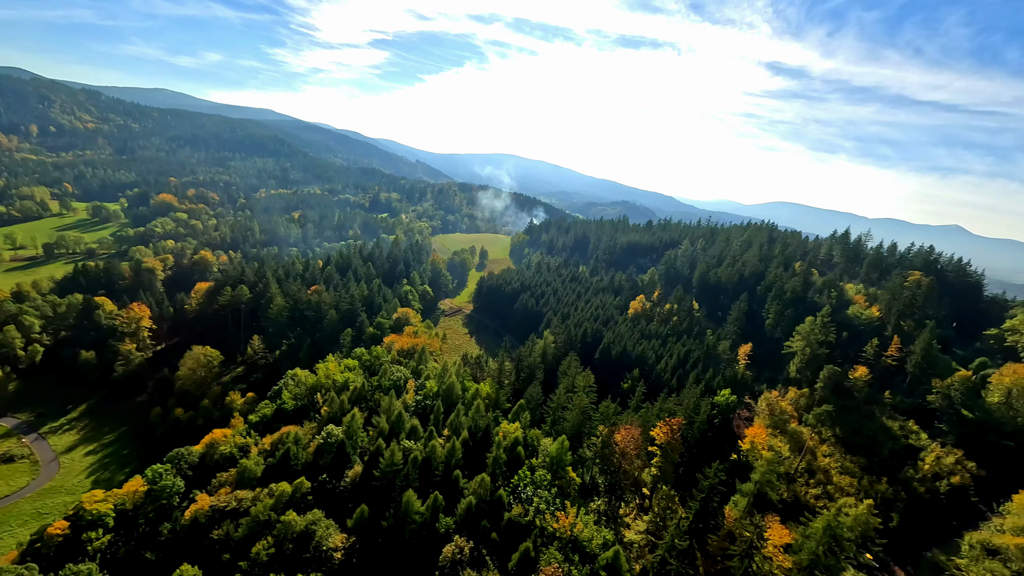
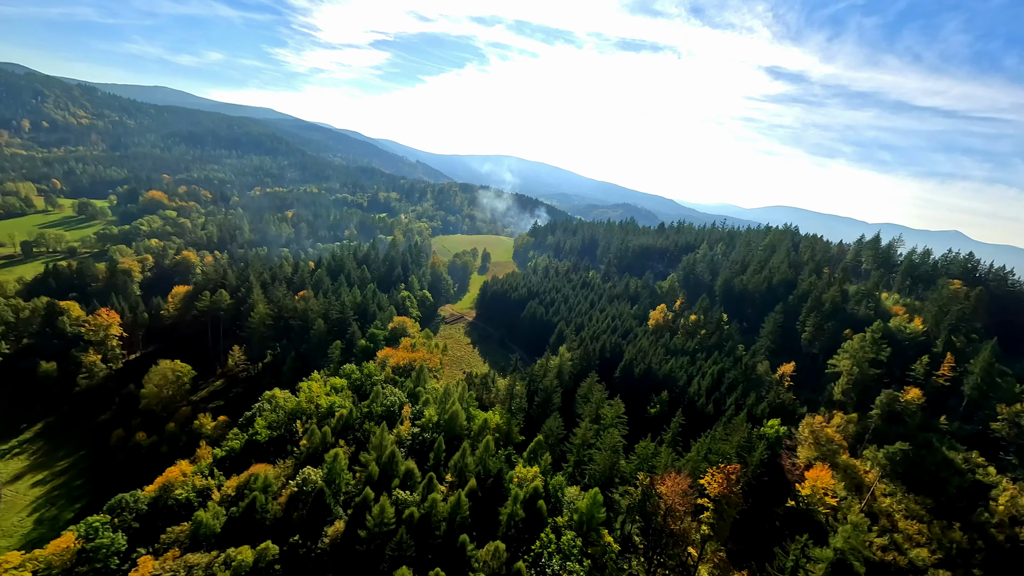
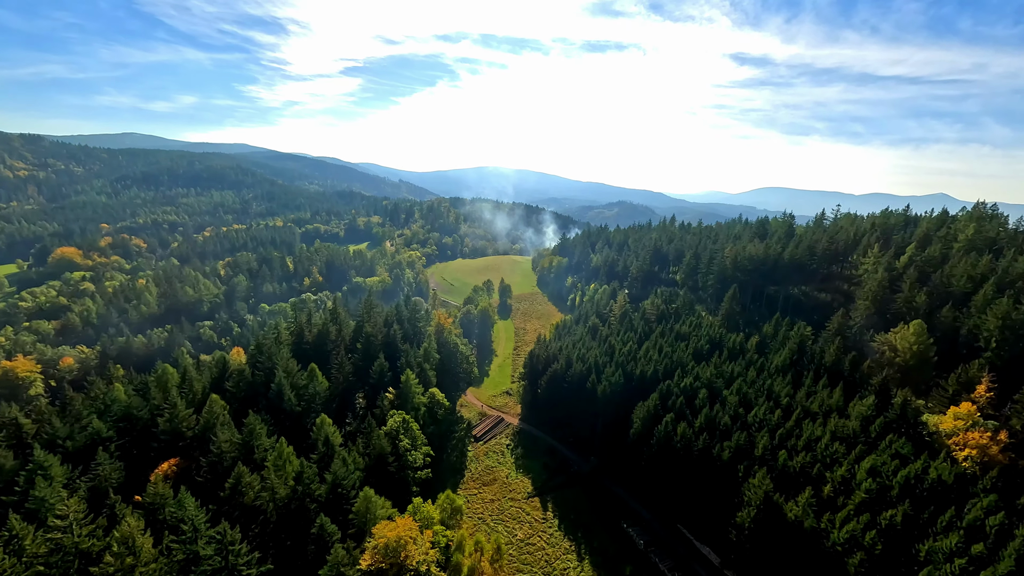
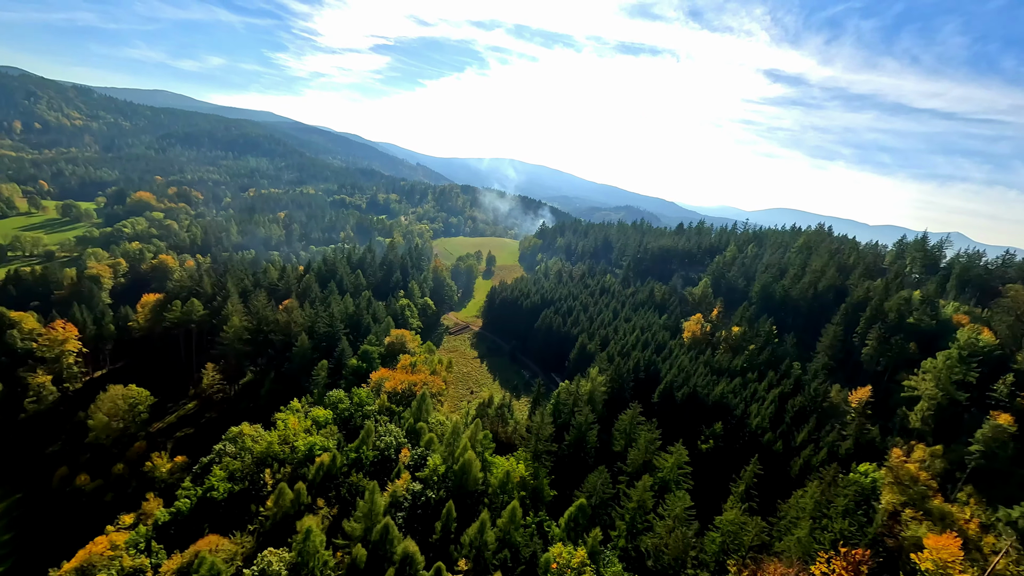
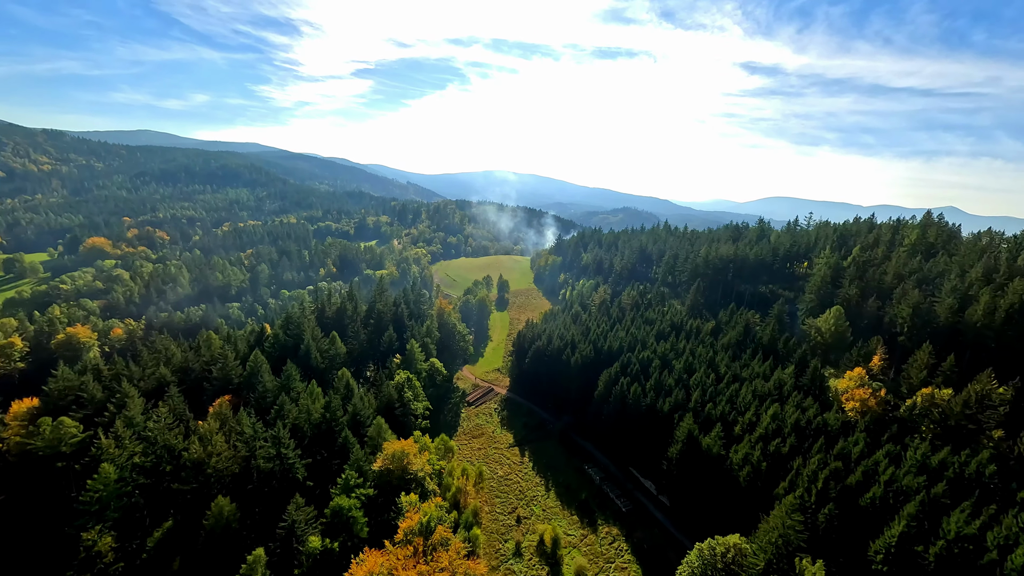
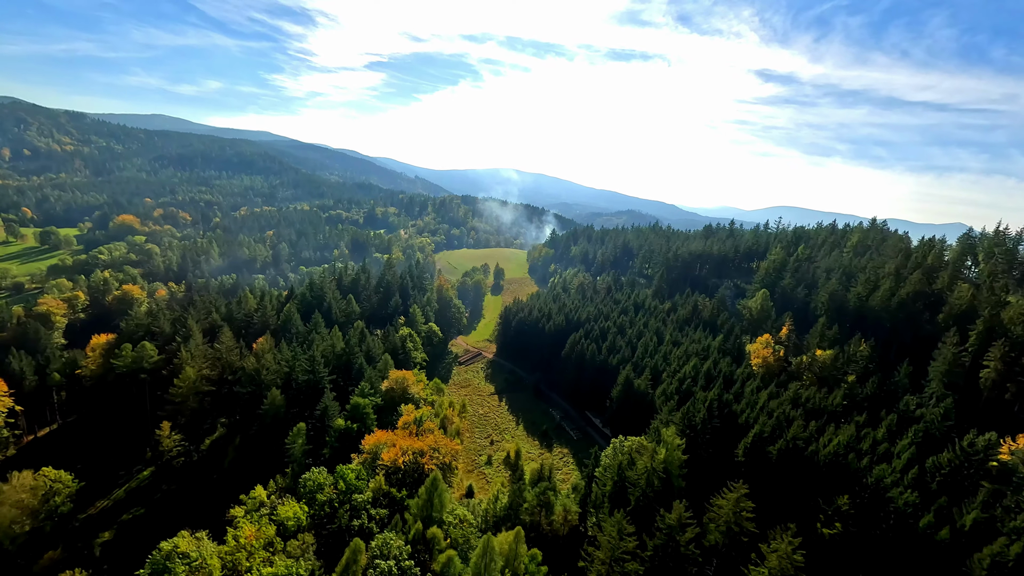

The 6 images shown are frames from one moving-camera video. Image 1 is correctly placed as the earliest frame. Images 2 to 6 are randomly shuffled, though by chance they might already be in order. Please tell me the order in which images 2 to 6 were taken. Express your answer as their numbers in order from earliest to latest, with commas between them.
2, 4, 6, 5, 3
